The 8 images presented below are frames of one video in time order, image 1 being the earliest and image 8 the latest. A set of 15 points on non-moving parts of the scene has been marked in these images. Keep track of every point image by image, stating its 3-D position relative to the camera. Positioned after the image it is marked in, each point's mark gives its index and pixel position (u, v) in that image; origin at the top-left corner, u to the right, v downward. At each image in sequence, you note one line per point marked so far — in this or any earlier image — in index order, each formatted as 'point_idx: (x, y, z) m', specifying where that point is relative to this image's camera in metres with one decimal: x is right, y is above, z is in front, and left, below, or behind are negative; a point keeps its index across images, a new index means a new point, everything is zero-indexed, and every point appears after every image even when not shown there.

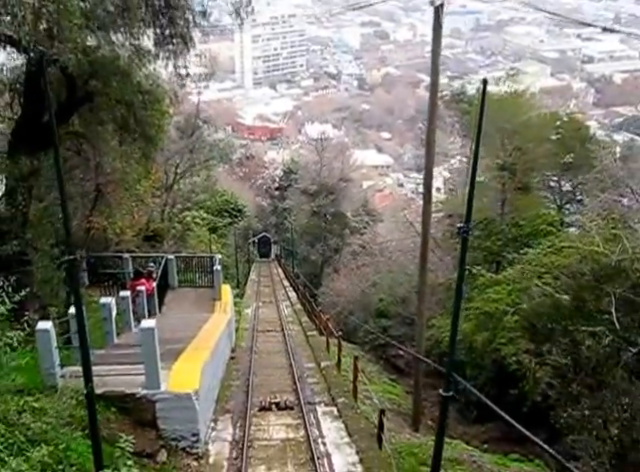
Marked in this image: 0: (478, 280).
0: (+1.8, -0.5, +8.3) m
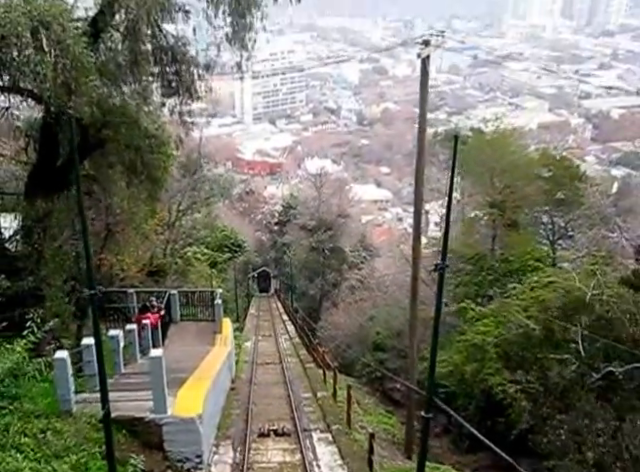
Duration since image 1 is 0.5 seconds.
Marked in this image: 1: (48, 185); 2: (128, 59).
0: (+1.8, -0.9, +8.7) m
1: (-2.2, +0.4, +5.9) m
2: (-1.4, +1.3, +5.3) m
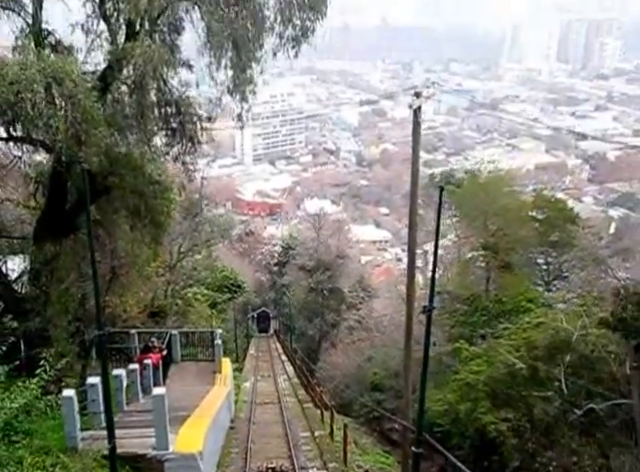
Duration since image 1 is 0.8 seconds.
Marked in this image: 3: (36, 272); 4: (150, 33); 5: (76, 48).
0: (+1.7, -1.4, +8.8) m
1: (-2.3, 0.0, +6.1) m
2: (-1.5, +1.0, +5.6) m
3: (-2.4, -0.3, +6.2) m
4: (-1.3, +1.6, +5.6) m
5: (-2.0, +1.5, +5.9) m
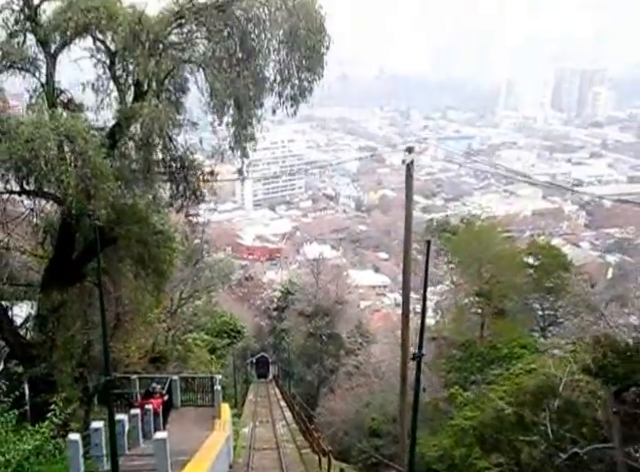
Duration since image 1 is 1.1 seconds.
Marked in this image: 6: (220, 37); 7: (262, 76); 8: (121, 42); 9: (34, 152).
0: (+1.7, -2.0, +9.0) m
1: (-2.3, -0.4, +6.4) m
2: (-1.5, +0.6, +5.9) m
3: (-2.5, -0.7, +6.4) m
4: (-1.3, +1.2, +6.0) m
5: (-2.0, +1.1, +6.2) m
6: (-0.8, +1.7, +6.0) m
7: (-0.5, +1.4, +6.2) m
8: (-1.6, +1.5, +5.8) m
9: (-2.0, +0.6, +5.2) m
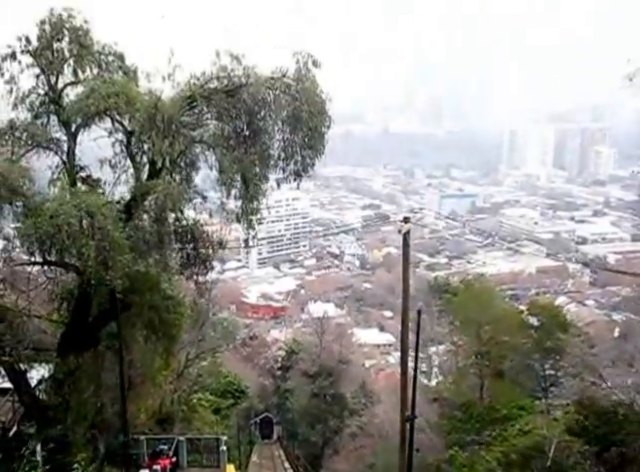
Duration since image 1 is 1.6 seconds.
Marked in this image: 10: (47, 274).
0: (+1.8, -2.8, +9.2) m
1: (-2.3, -1.0, +6.7) m
2: (-1.5, 0.0, +6.4) m
3: (-2.4, -1.4, +6.8) m
4: (-1.3, +0.6, +6.4) m
5: (-2.0, +0.5, +6.7) m
6: (-0.8, +1.1, +6.5) m
7: (-0.5, +0.8, +6.7) m
8: (-1.6, +1.0, +6.3) m
9: (-2.0, +0.1, +5.6) m
10: (-2.3, -0.3, +6.2) m
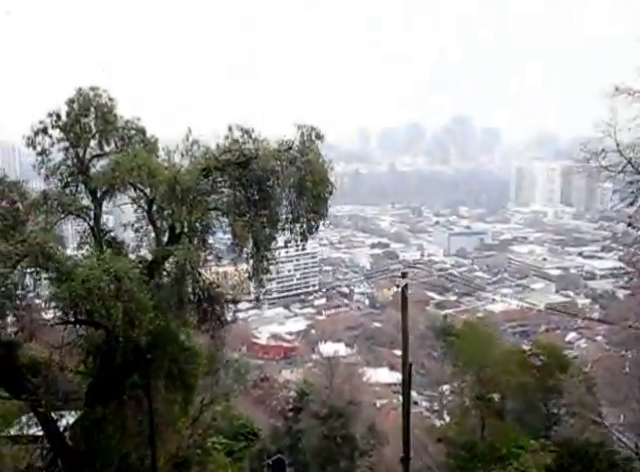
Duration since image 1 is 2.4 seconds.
0: (+1.9, -3.5, +9.6) m
1: (-2.2, -1.6, +7.3) m
2: (-1.4, -0.6, +7.0) m
3: (-2.4, -2.0, +7.3) m
4: (-1.3, 0.0, +7.1) m
5: (-2.0, -0.1, +7.4) m
6: (-0.8, +0.5, +7.2) m
7: (-0.4, +0.2, +7.4) m
8: (-1.5, +0.4, +6.9) m
9: (-2.0, -0.5, +6.3) m
10: (-2.3, -0.9, +6.8) m
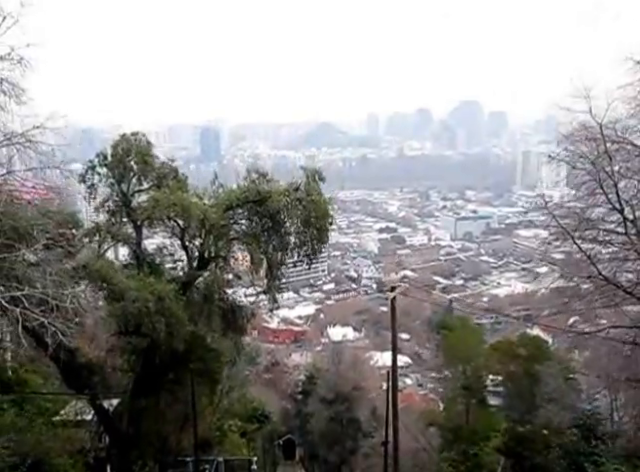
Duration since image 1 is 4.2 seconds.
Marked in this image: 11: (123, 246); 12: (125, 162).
0: (+2.0, -3.7, +11.3) m
1: (-2.2, -1.9, +9.0) m
2: (-1.4, -0.9, +8.6) m
3: (-2.3, -2.2, +9.0) m
4: (-1.3, -0.3, +8.7) m
5: (-1.9, -0.4, +9.0) m
6: (-0.8, +0.2, +8.7) m
7: (-0.4, -0.1, +8.9) m
8: (-1.5, +0.1, +8.5) m
9: (-2.0, -0.8, +7.9) m
10: (-2.3, -1.2, +8.5) m
11: (-2.4, -0.1, +8.9) m
12: (-2.4, +0.9, +9.0) m
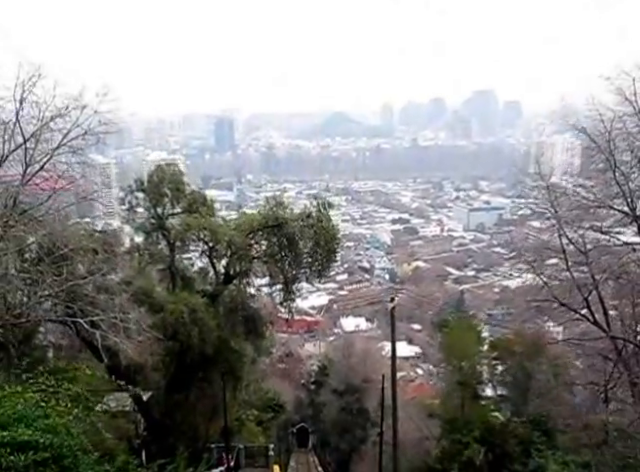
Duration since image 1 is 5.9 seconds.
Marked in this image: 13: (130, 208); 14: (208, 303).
0: (+2.1, -3.9, +12.7) m
1: (-2.0, -2.2, +10.4) m
2: (-1.3, -1.1, +10.1) m
3: (-2.2, -2.5, +10.5) m
4: (-1.2, -0.5, +10.1) m
5: (-1.8, -0.6, +10.4) m
6: (-0.6, -0.1, +10.1) m
7: (-0.3, -0.3, +10.3) m
8: (-1.4, -0.2, +10.0) m
9: (-1.9, -1.1, +9.4) m
10: (-2.1, -1.5, +9.9) m
11: (-2.3, -0.4, +10.4) m
12: (-2.3, +0.6, +10.4) m
13: (-2.7, +0.3, +10.5) m
14: (-1.5, -0.9, +9.9) m
